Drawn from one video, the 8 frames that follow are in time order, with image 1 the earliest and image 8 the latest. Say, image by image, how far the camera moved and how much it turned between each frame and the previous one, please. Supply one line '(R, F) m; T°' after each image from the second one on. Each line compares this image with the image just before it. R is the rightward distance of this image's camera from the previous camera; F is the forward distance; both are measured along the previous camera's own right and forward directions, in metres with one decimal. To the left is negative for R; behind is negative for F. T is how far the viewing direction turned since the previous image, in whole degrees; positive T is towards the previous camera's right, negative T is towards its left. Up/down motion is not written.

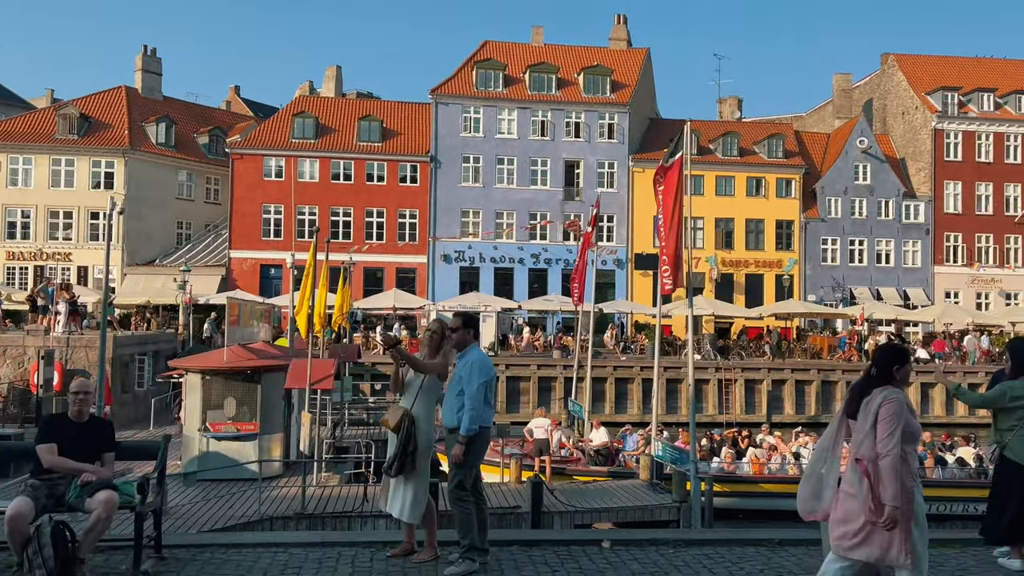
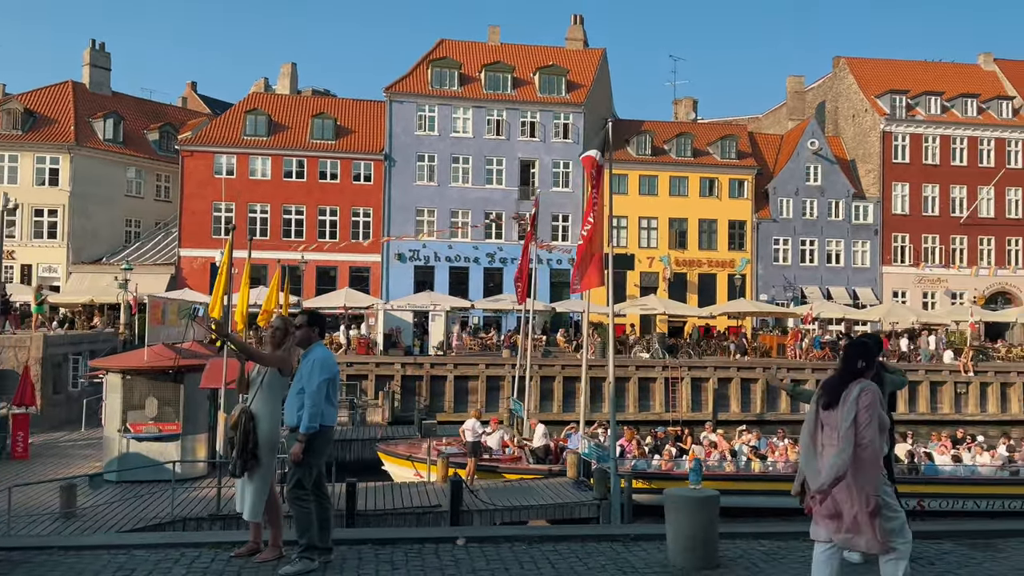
(+0.8, 0.0) m; +2°
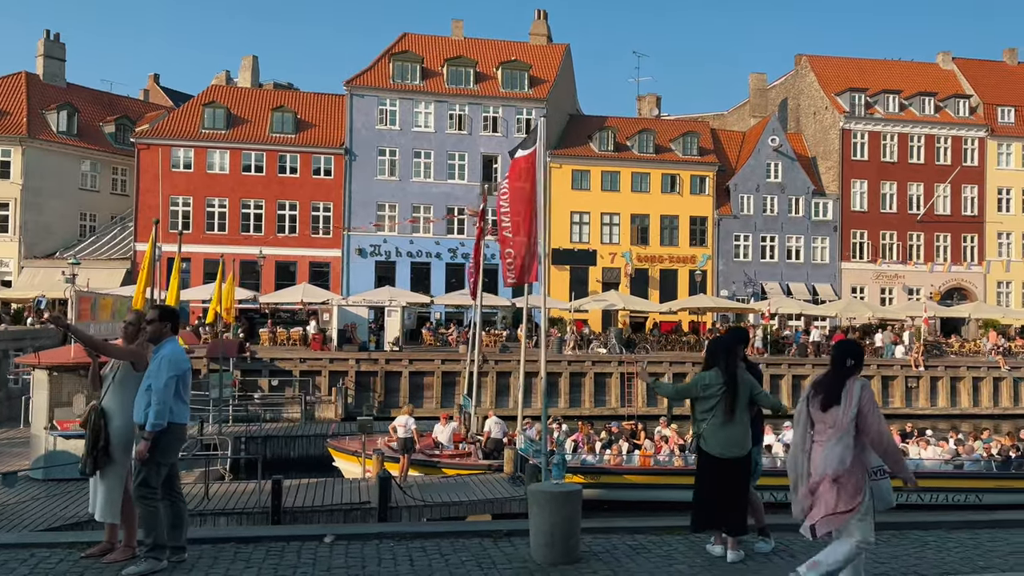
(+0.7, 0.0) m; +2°
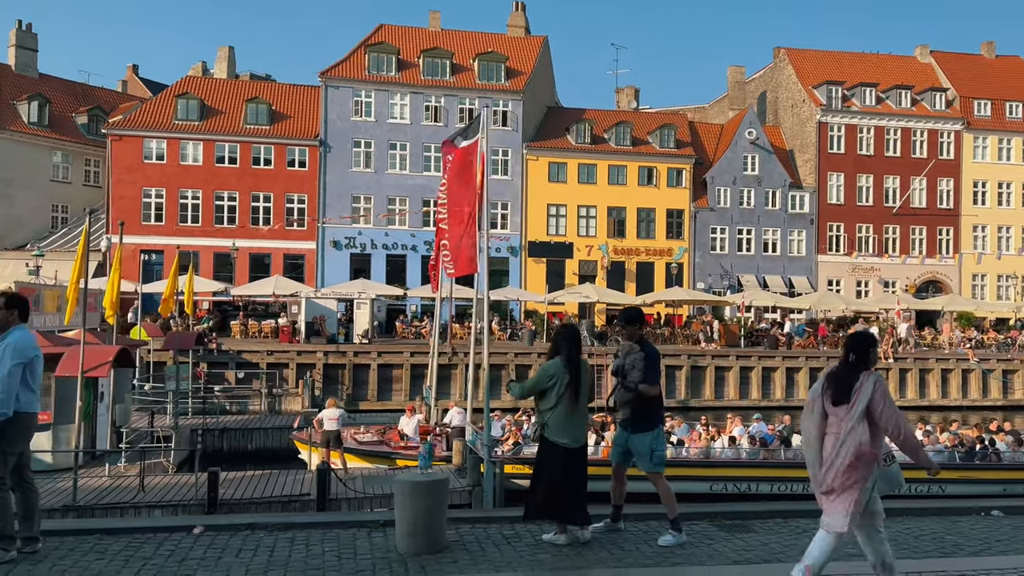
(+0.8, +0.1) m; +1°
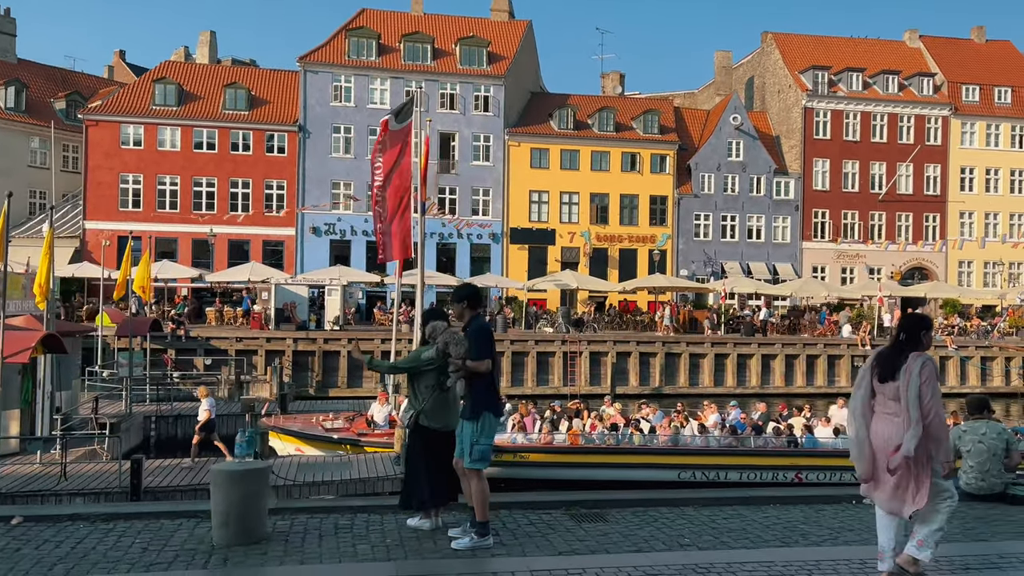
(+1.1, +0.2) m; 0°
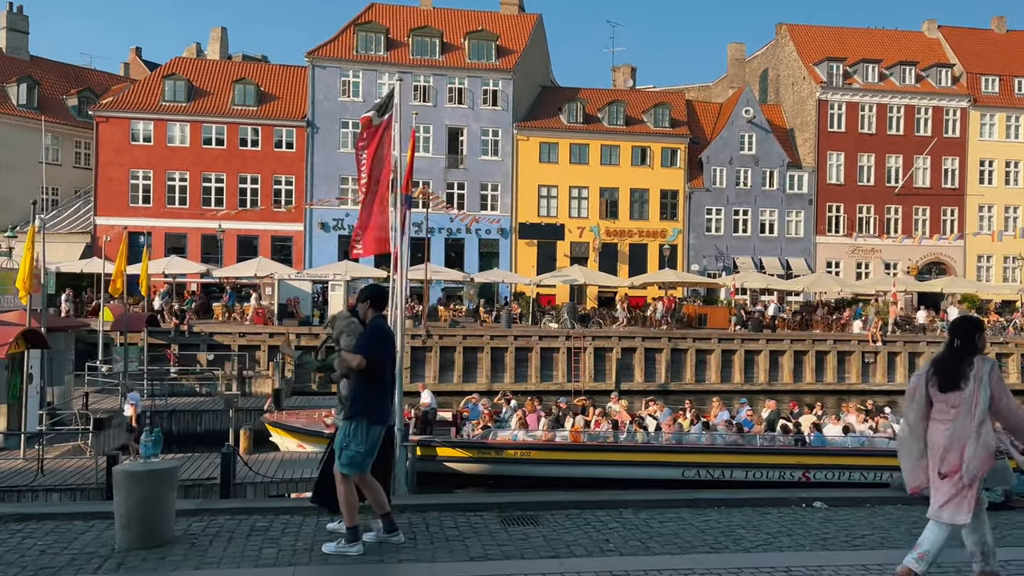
(+0.6, +0.2) m; -1°
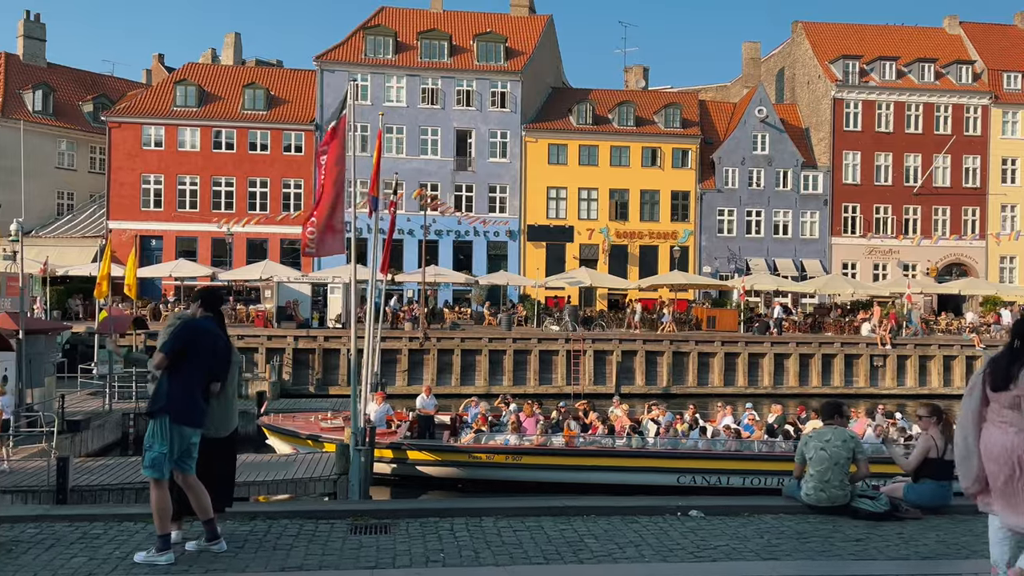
(+1.2, +0.2) m; -2°
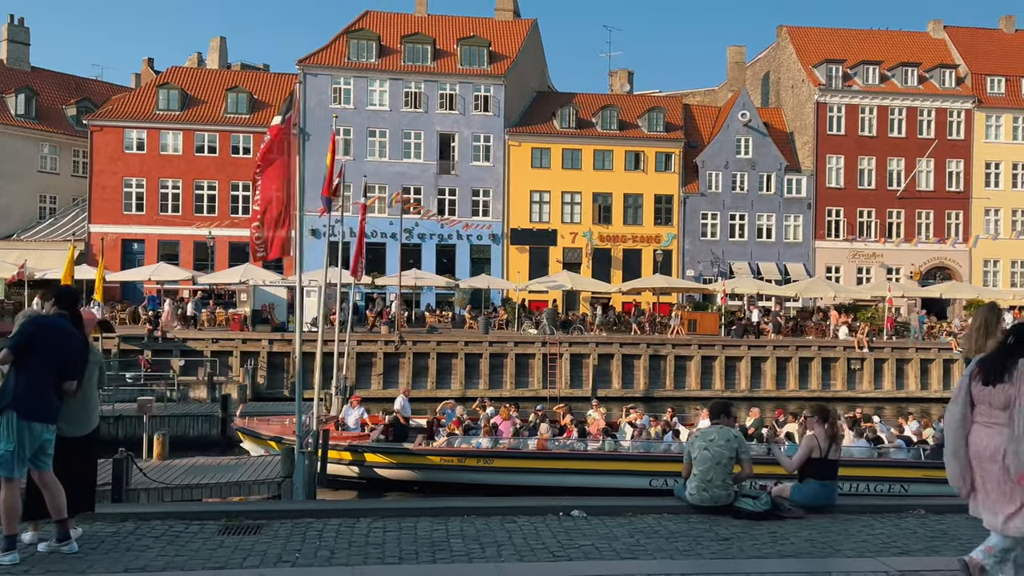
(+0.8, 0.0) m; 0°
